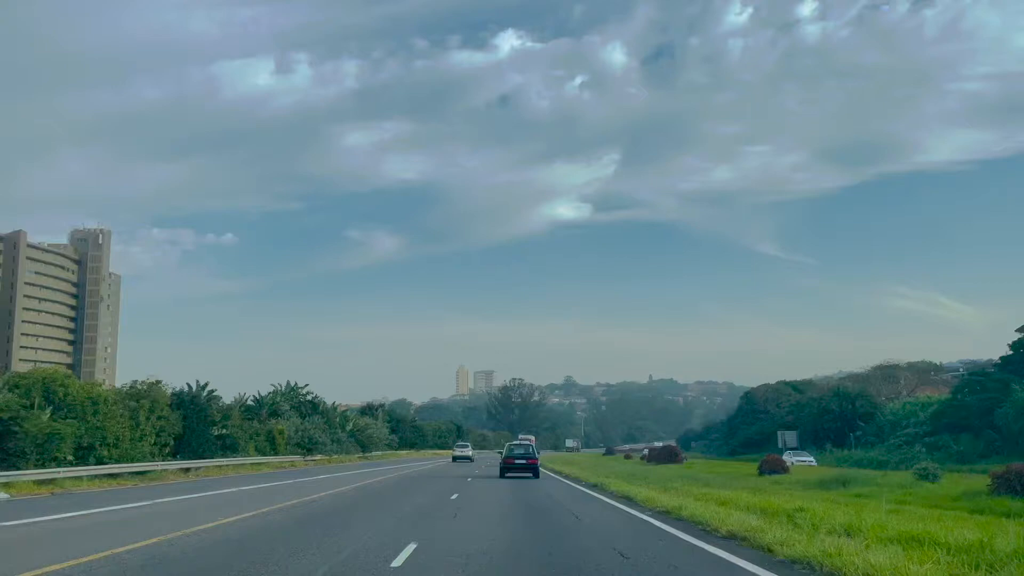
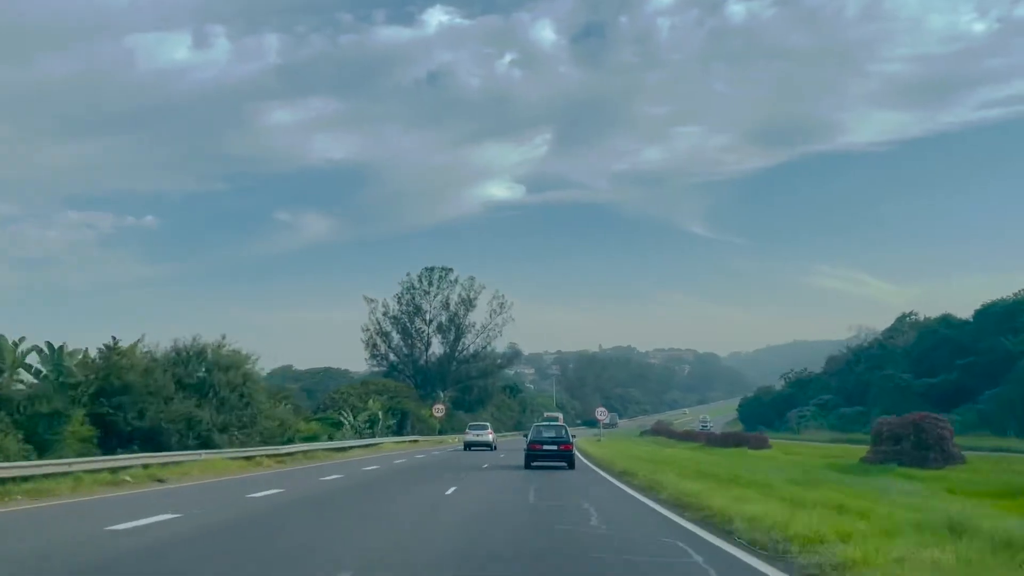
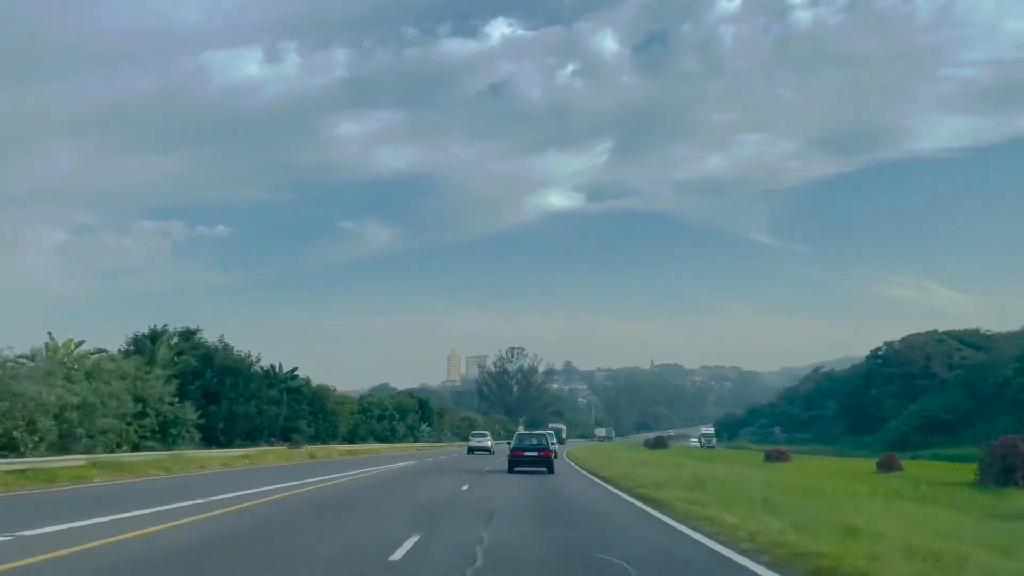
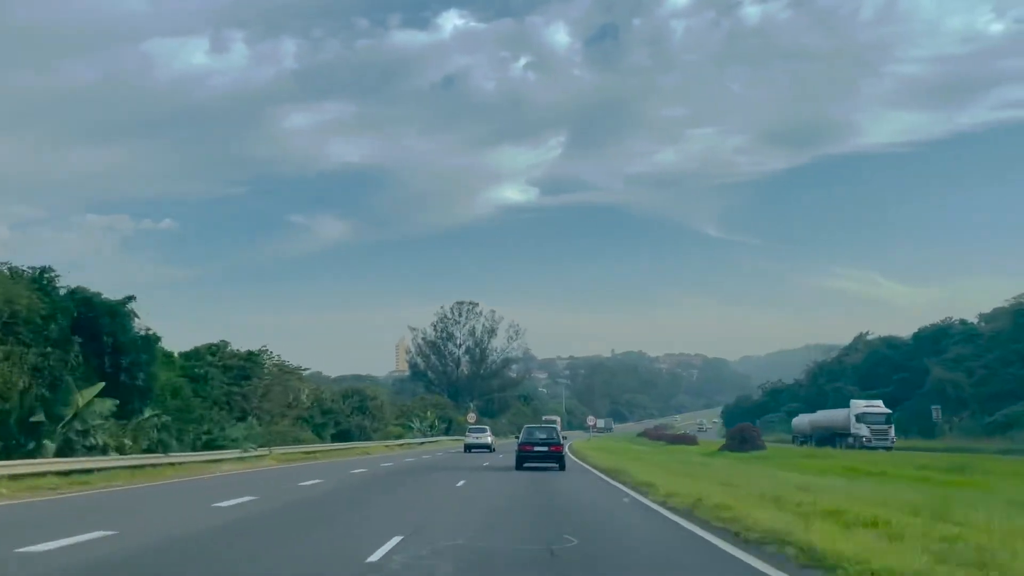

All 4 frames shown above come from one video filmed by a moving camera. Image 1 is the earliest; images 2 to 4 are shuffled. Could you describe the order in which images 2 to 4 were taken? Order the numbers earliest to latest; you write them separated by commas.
3, 4, 2
